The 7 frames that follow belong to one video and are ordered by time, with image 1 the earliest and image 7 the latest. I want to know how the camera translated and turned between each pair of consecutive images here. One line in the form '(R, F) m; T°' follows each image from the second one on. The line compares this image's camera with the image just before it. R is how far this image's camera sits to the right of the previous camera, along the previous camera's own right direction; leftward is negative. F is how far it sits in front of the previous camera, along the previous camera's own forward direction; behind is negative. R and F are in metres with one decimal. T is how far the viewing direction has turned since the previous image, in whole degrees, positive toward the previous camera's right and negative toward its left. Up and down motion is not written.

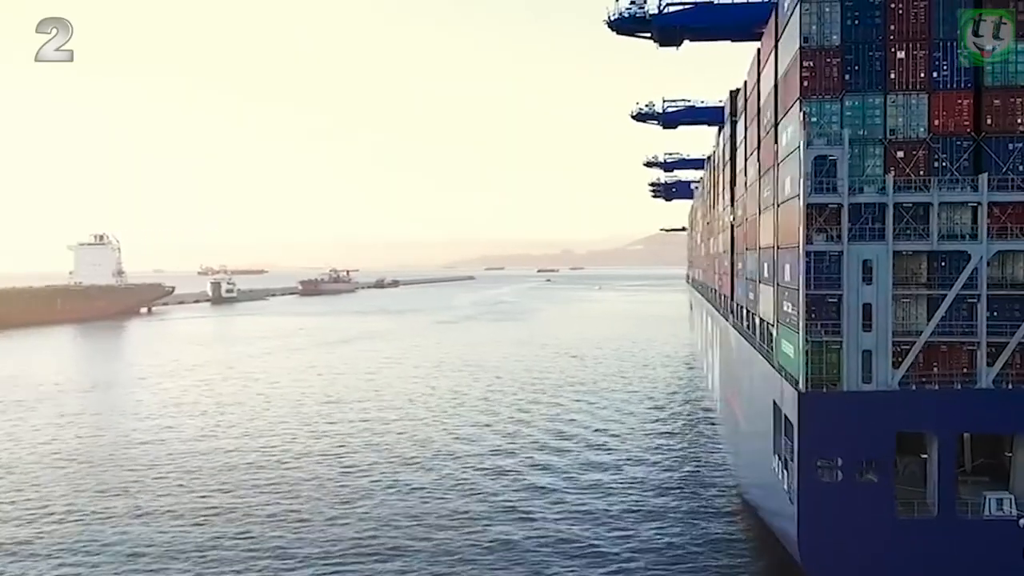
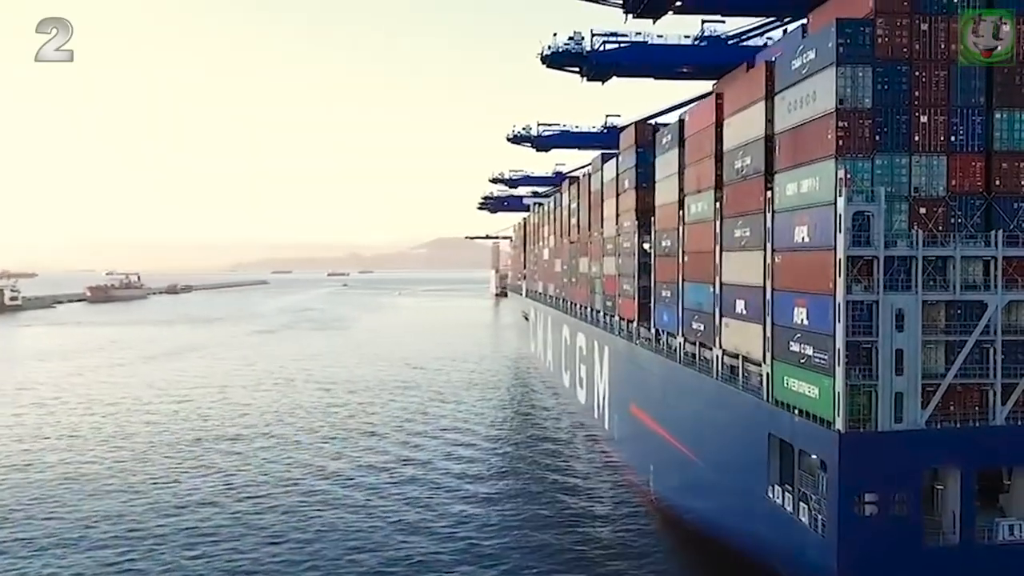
(-4.0, +0.4) m; +13°
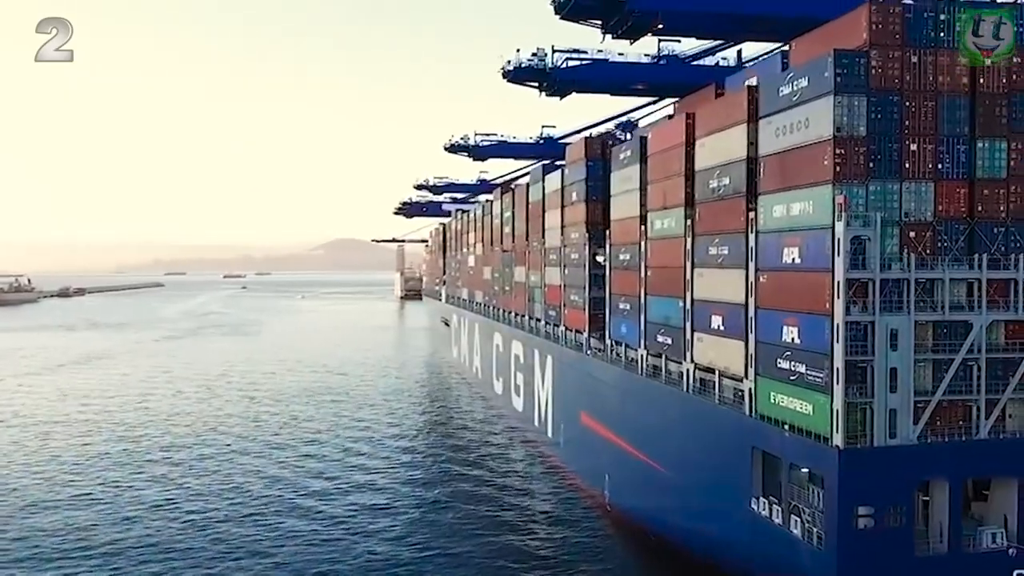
(-1.8, 0.0) m; +6°
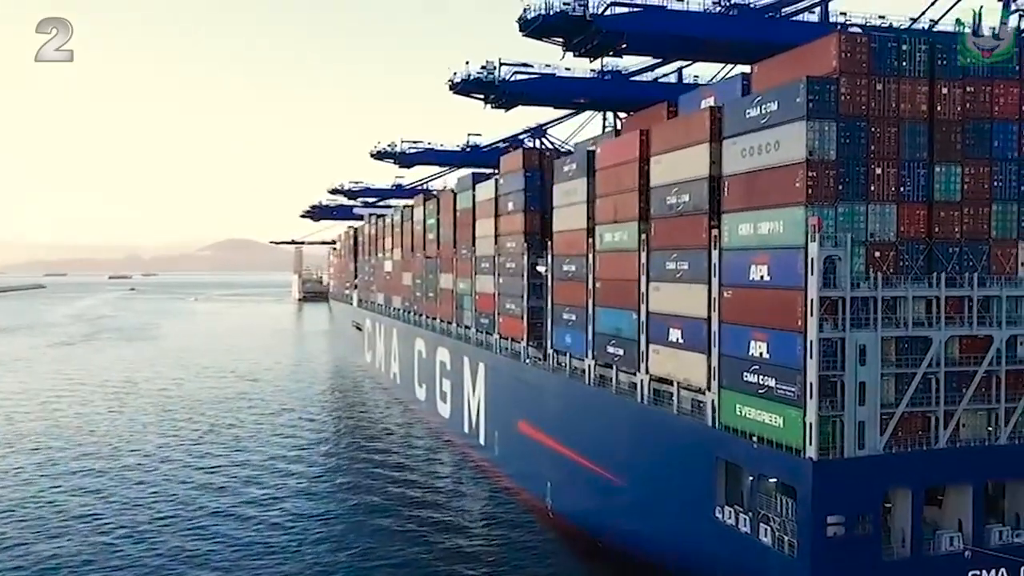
(-1.5, -0.1) m; +6°
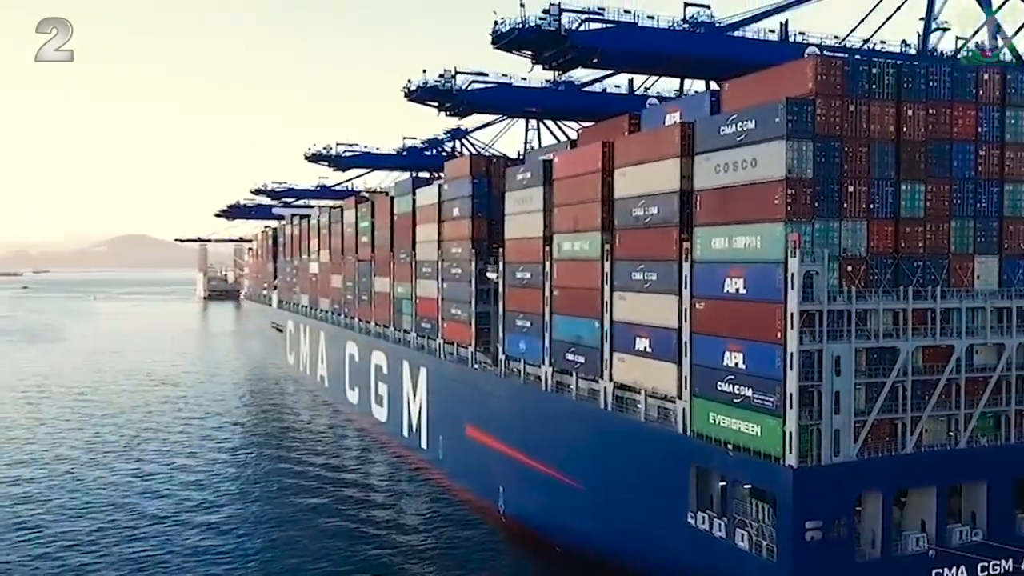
(-1.5, -0.1) m; +6°
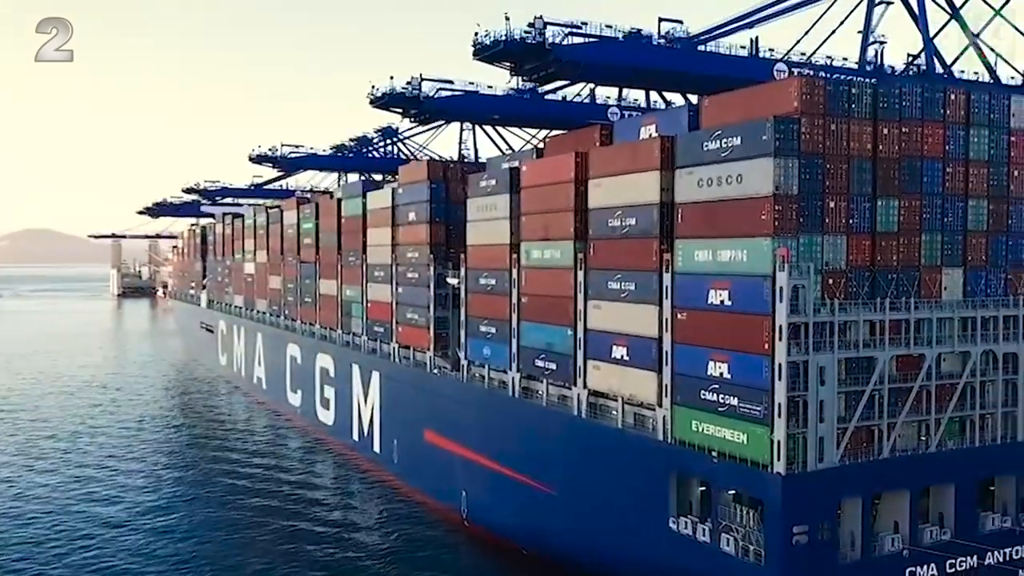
(-1.5, -0.2) m; +5°
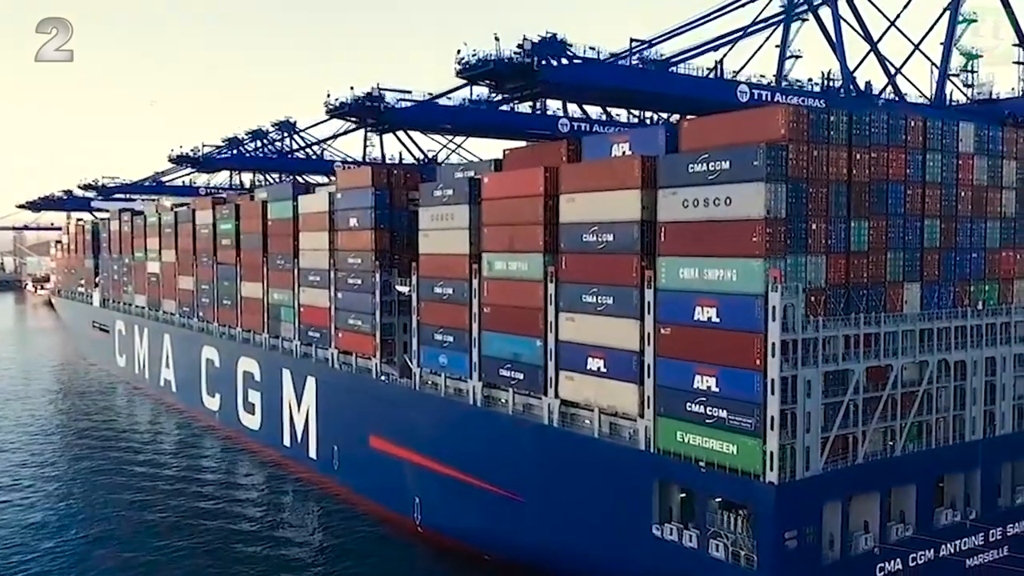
(-2.6, -0.2) m; +8°
